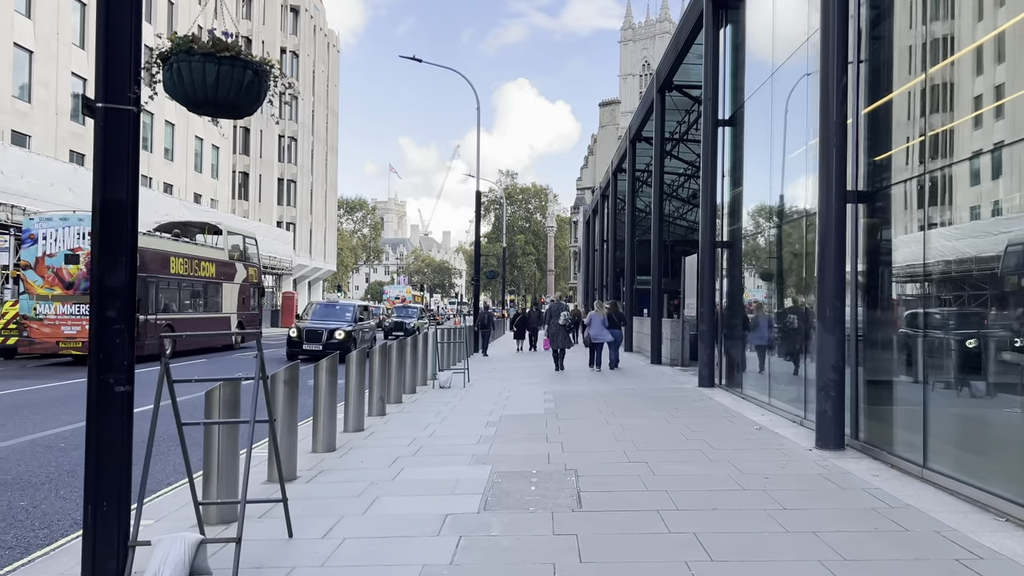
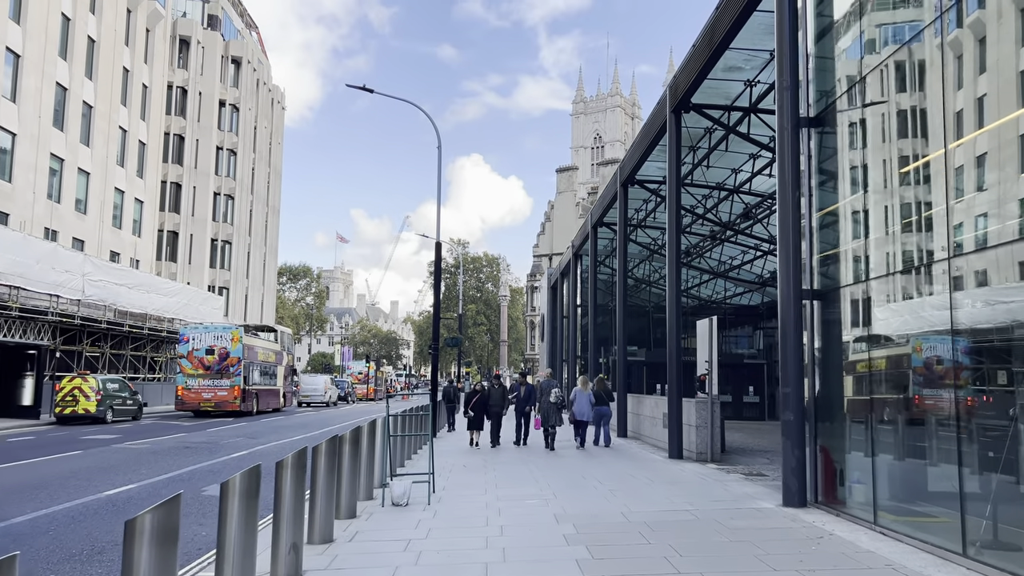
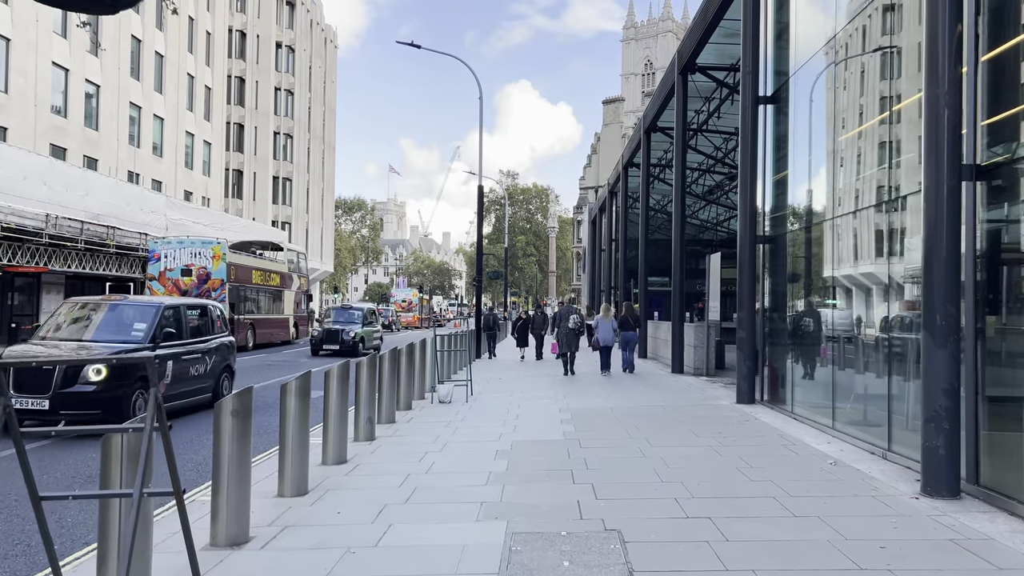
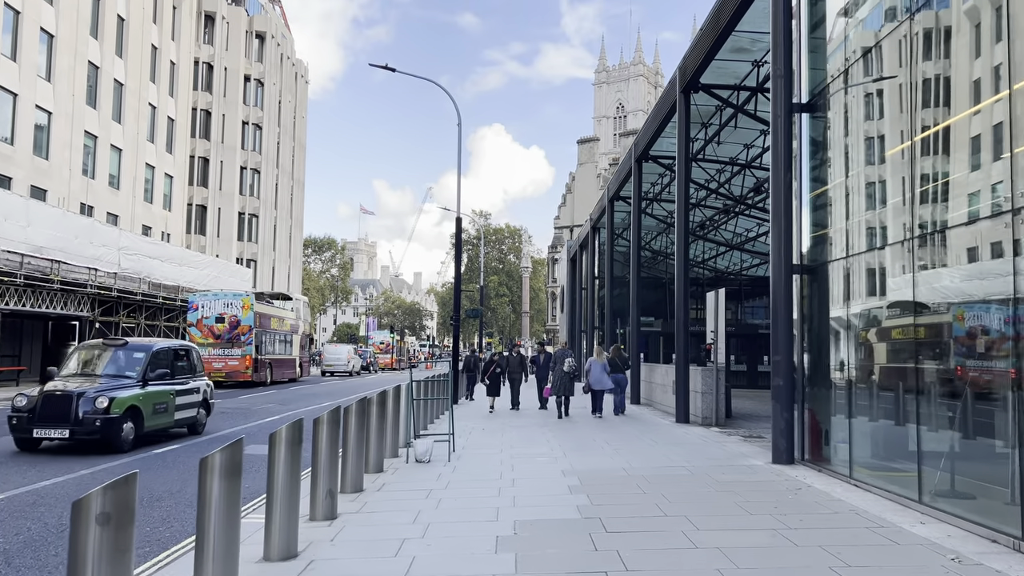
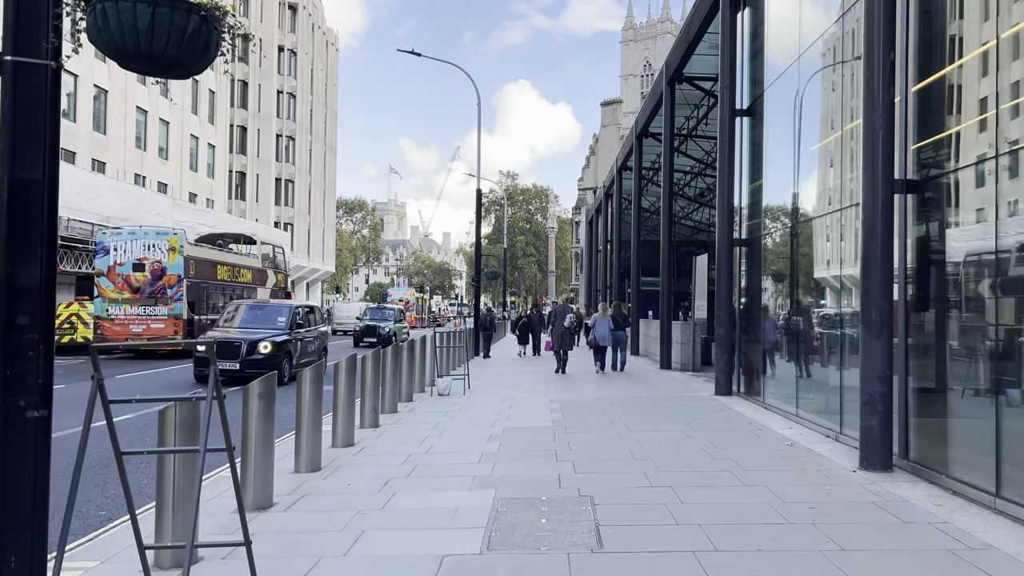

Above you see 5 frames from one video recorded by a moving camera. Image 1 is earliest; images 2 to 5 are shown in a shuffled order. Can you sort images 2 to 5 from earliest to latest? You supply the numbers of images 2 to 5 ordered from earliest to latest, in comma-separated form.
5, 3, 4, 2
